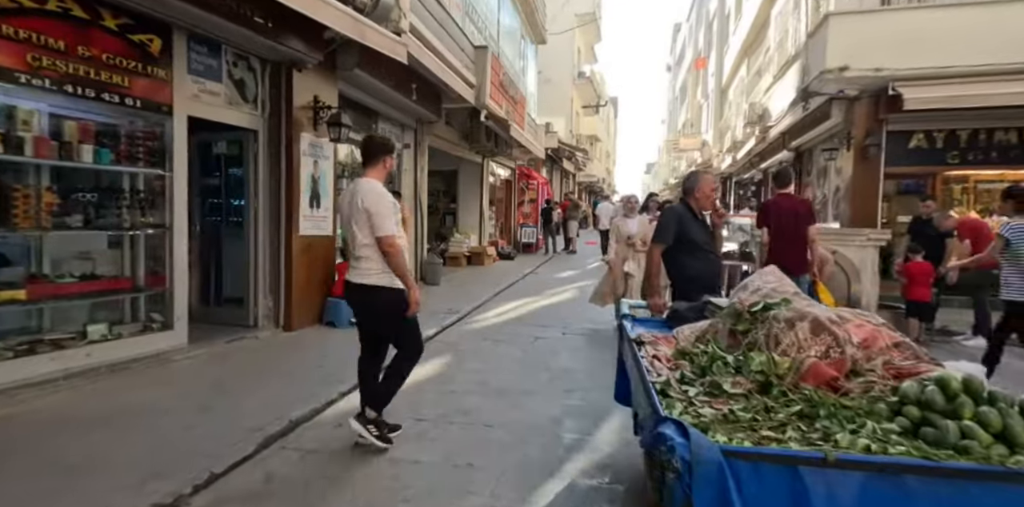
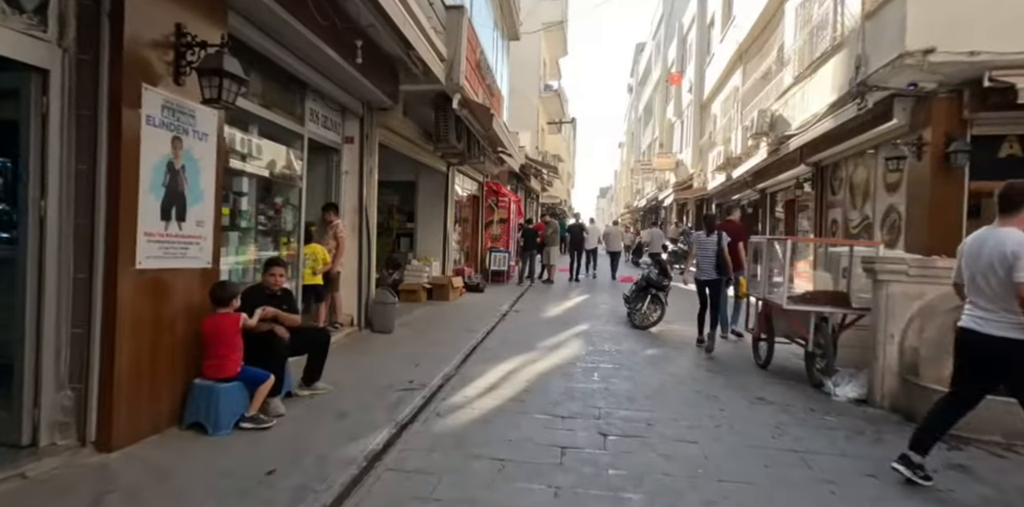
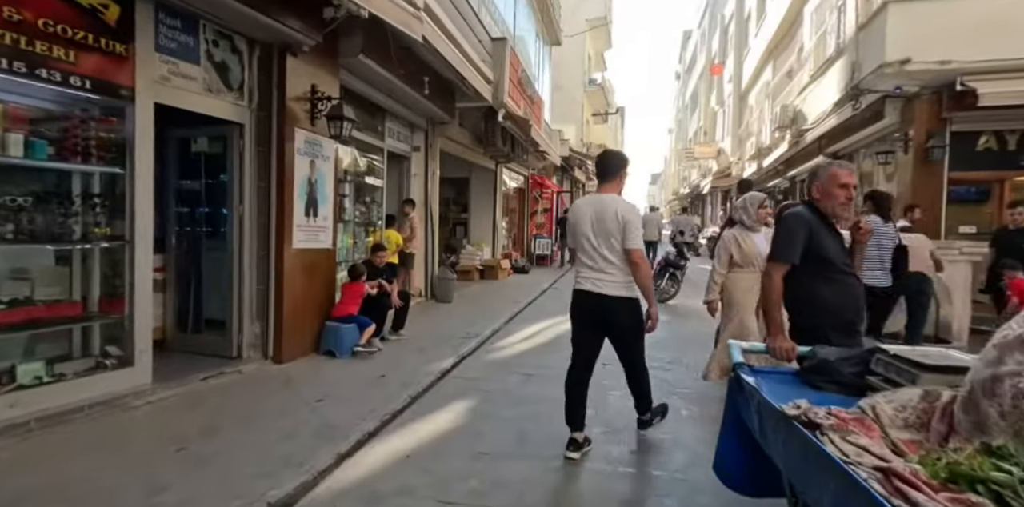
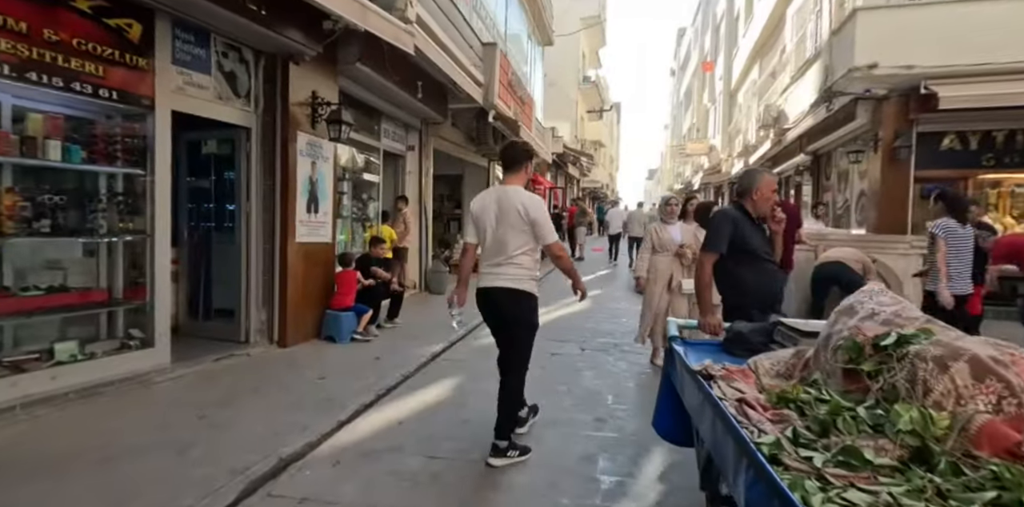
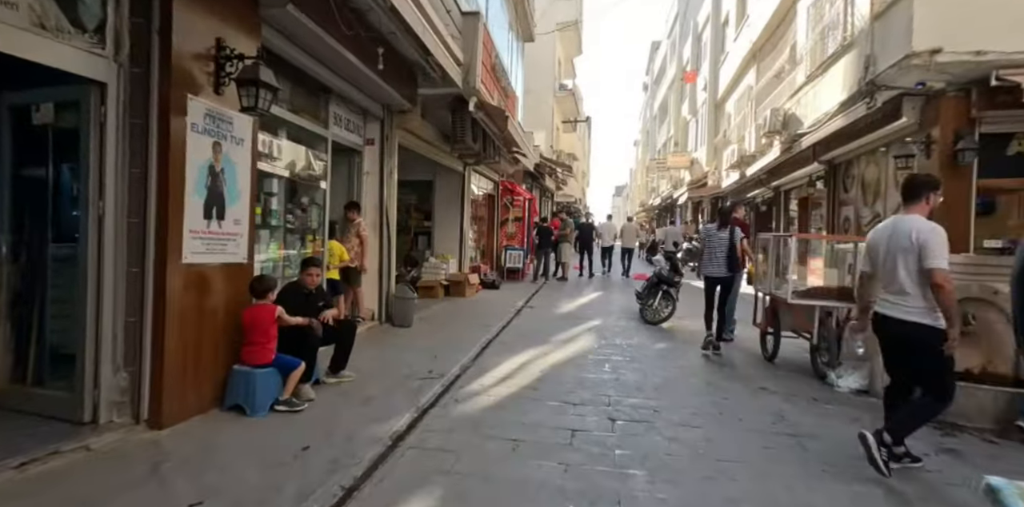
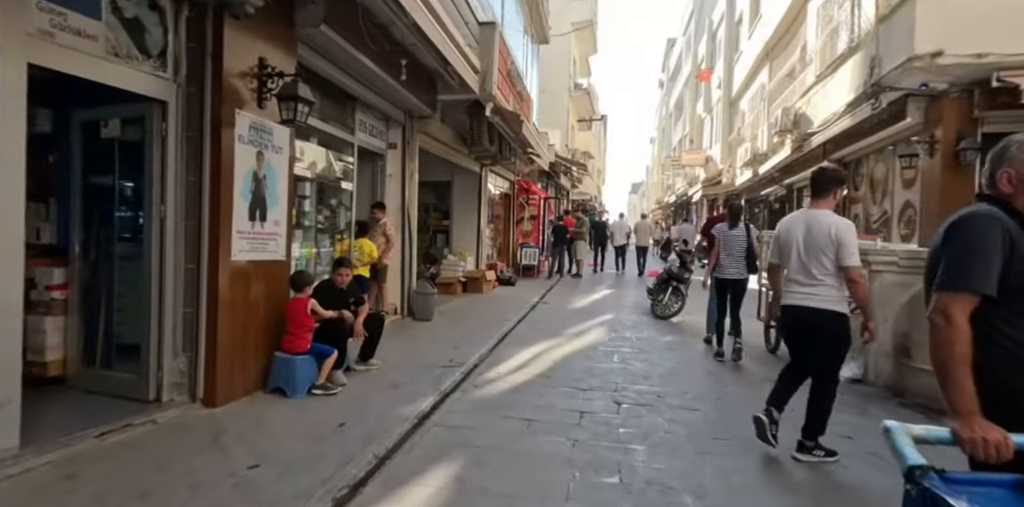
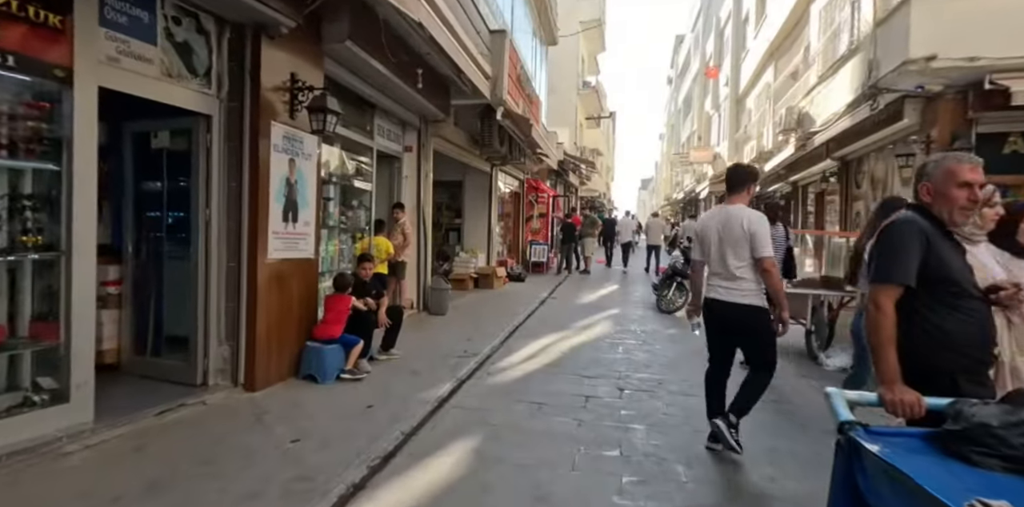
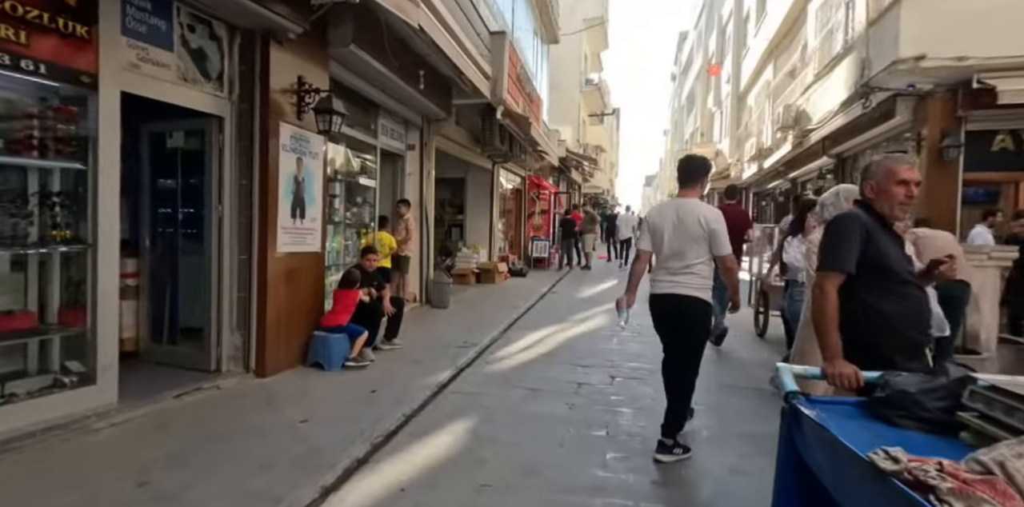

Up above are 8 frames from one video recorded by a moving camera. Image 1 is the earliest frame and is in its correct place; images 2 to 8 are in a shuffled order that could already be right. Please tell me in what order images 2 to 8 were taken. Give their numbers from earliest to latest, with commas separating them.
4, 3, 8, 7, 6, 5, 2
